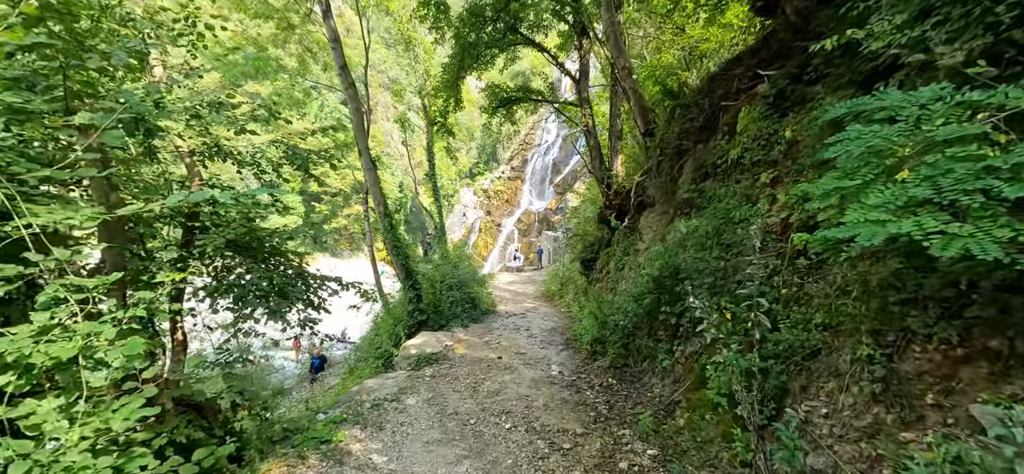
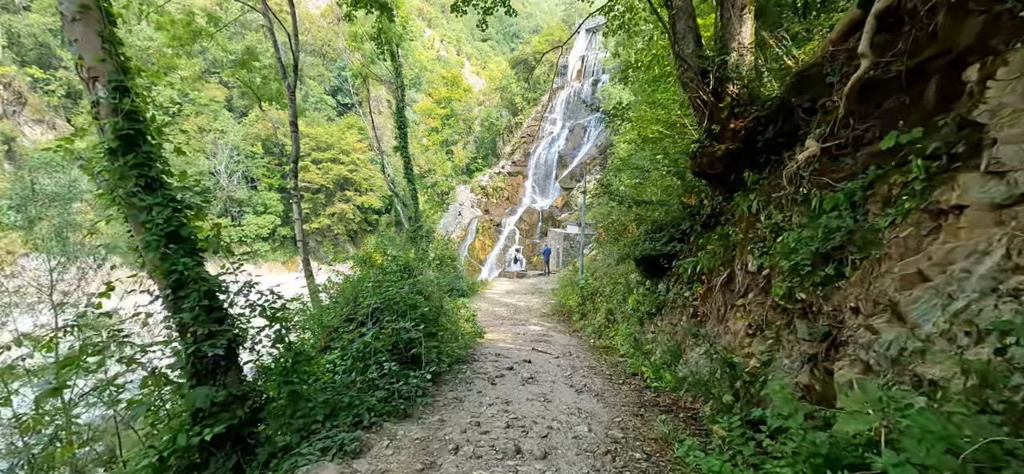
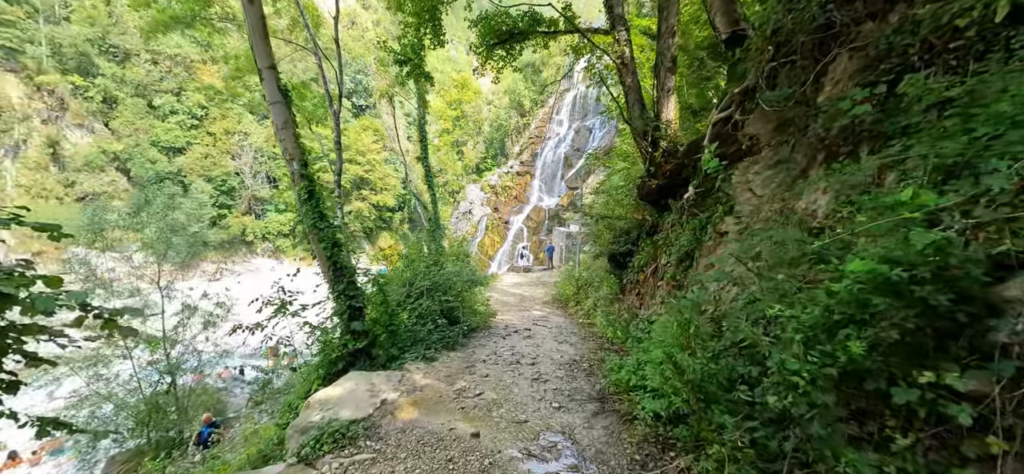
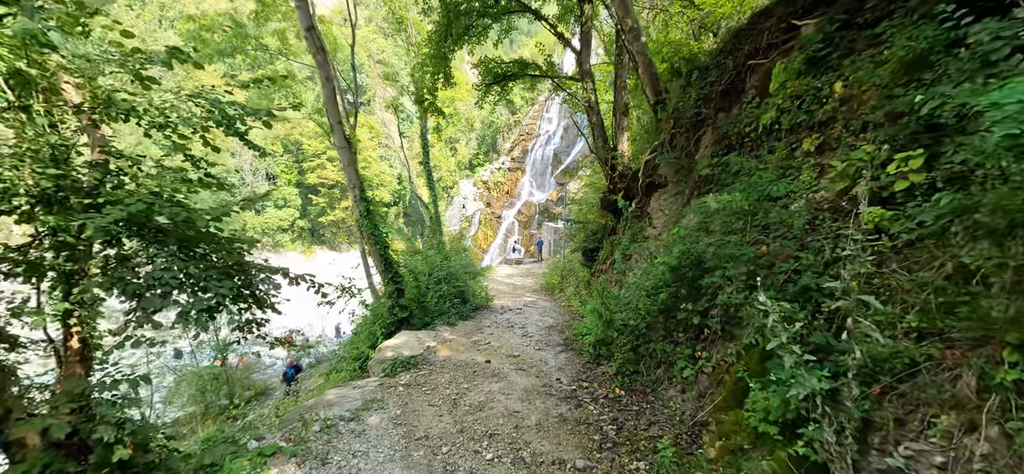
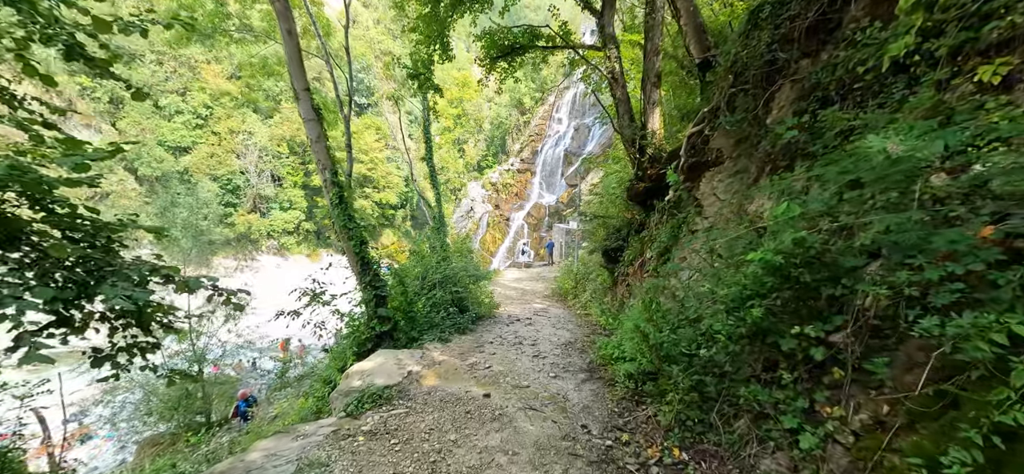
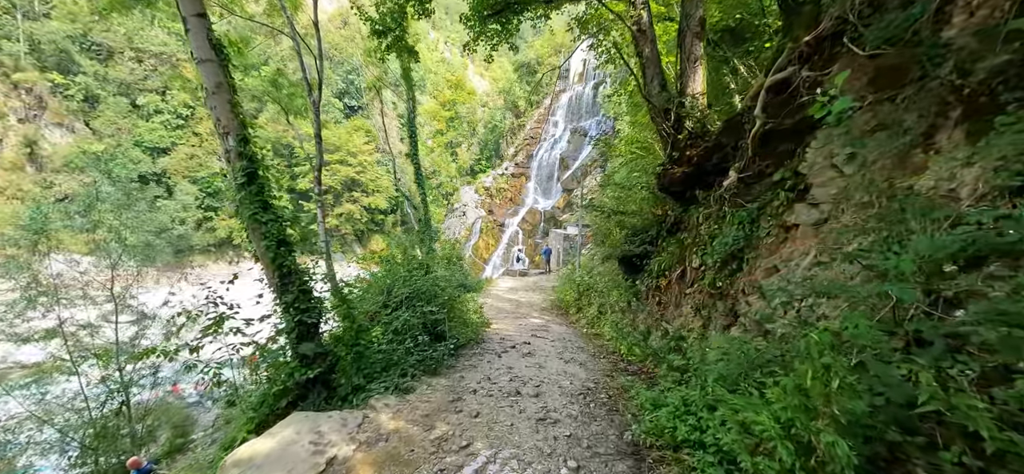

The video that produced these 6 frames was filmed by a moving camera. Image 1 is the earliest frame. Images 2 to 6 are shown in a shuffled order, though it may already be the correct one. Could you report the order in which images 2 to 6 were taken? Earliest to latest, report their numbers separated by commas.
4, 5, 3, 6, 2
